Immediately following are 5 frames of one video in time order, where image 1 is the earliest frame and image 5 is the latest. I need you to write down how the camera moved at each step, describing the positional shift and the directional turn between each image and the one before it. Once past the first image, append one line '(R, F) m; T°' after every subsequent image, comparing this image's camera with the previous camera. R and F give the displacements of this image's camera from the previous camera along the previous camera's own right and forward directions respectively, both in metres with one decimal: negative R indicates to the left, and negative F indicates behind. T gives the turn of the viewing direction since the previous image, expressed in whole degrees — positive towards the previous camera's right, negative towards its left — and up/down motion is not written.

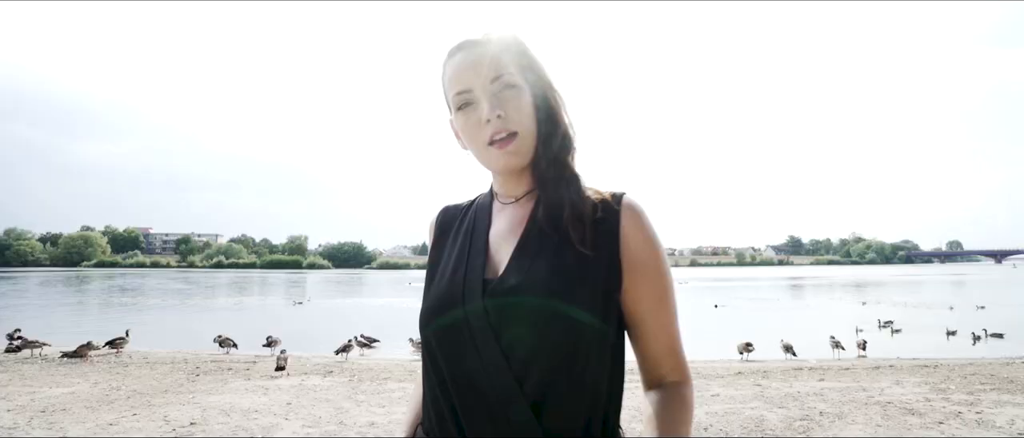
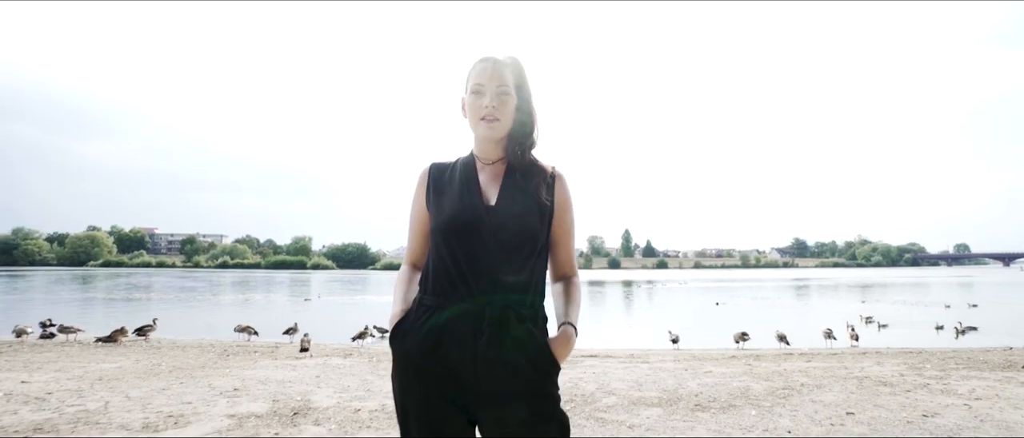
(-0.1, -0.8) m; 0°
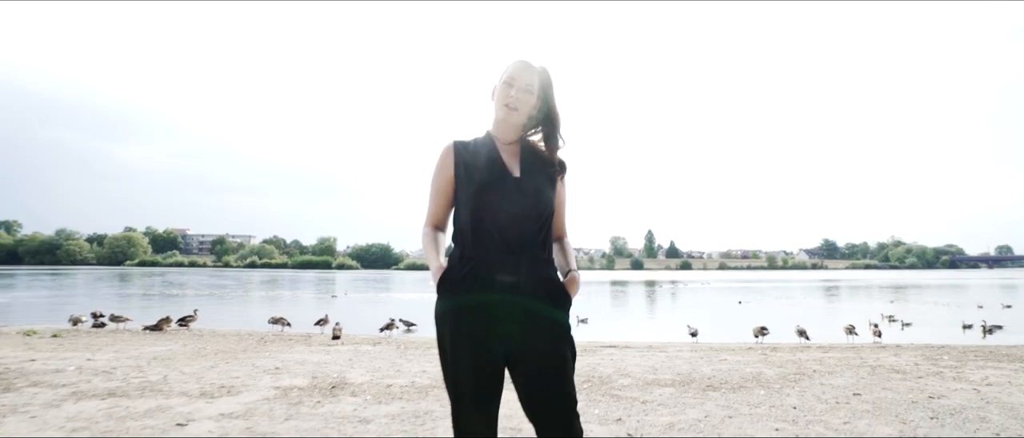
(0.0, -0.5) m; -2°
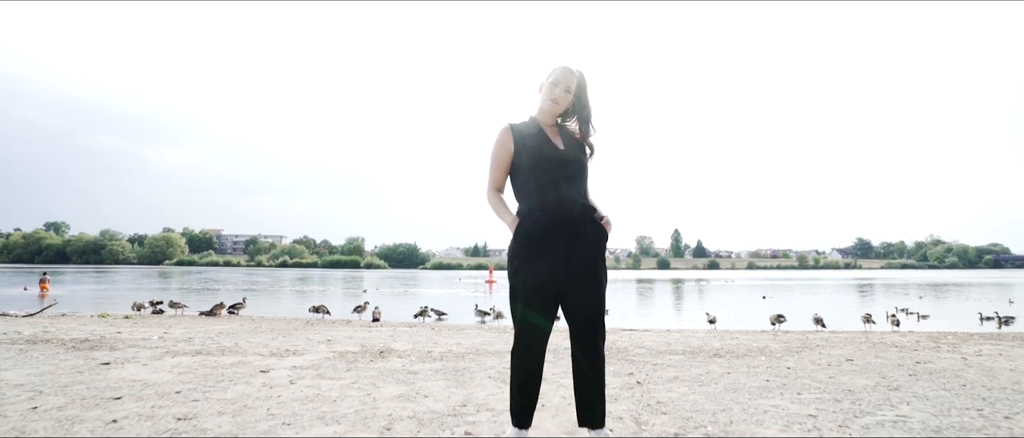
(0.0, -1.0) m; -3°
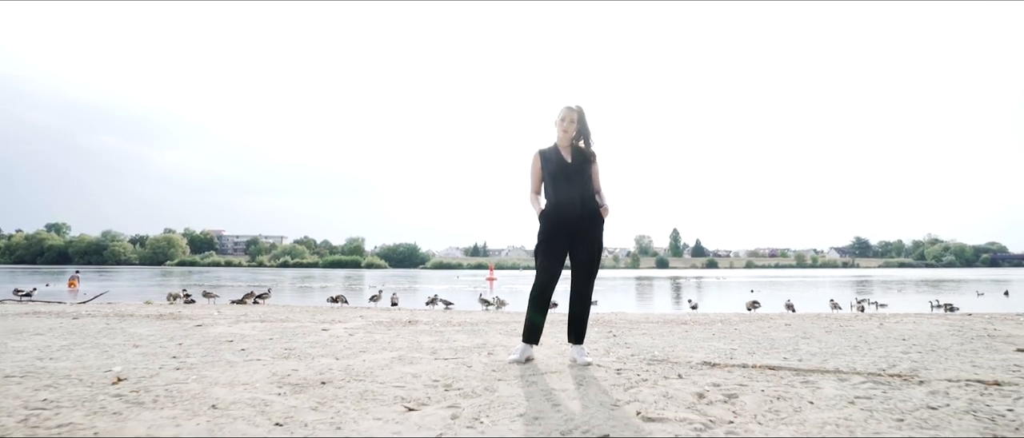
(-0.1, -1.9) m; 0°
